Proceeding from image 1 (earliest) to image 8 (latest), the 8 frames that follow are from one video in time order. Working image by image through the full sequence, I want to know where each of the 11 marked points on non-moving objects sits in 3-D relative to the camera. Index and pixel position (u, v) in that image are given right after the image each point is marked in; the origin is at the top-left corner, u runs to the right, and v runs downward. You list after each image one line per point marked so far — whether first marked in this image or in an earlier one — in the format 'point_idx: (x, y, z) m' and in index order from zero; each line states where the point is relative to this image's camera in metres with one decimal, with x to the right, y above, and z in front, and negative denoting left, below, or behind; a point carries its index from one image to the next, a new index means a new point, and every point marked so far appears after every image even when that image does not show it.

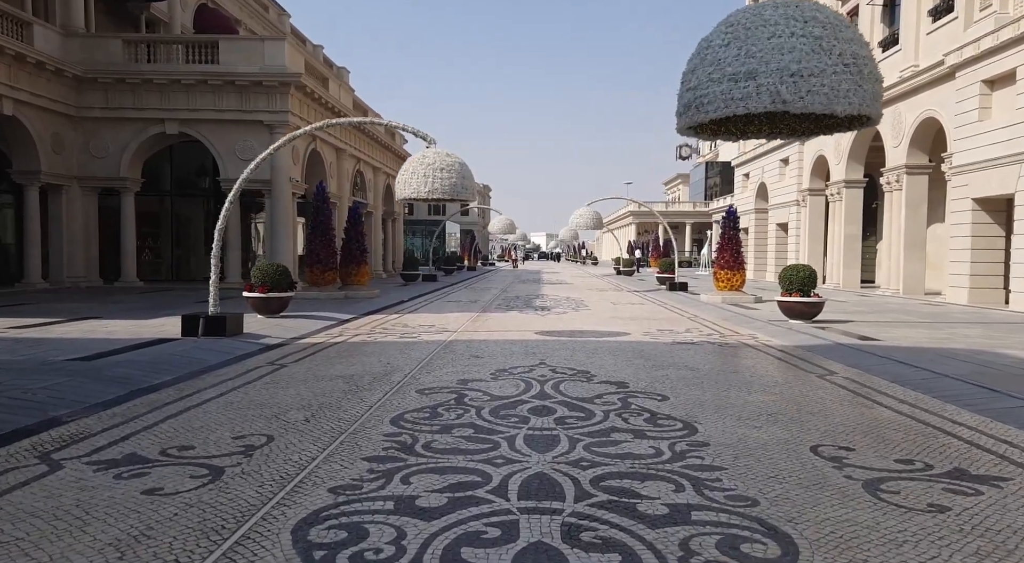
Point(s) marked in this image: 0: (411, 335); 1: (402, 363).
0: (-1.9, -1.0, +14.9) m
1: (-1.5, -1.2, +11.0) m
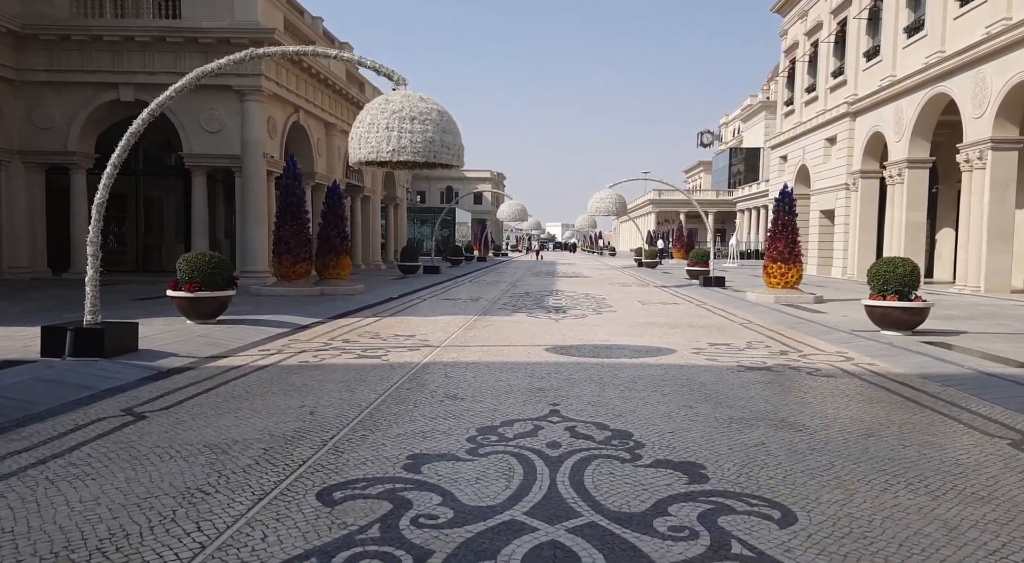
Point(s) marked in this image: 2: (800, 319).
0: (-1.9, -1.0, +10.9) m
1: (-1.6, -1.2, +7.0) m
2: (+6.0, -0.8, +16.3) m
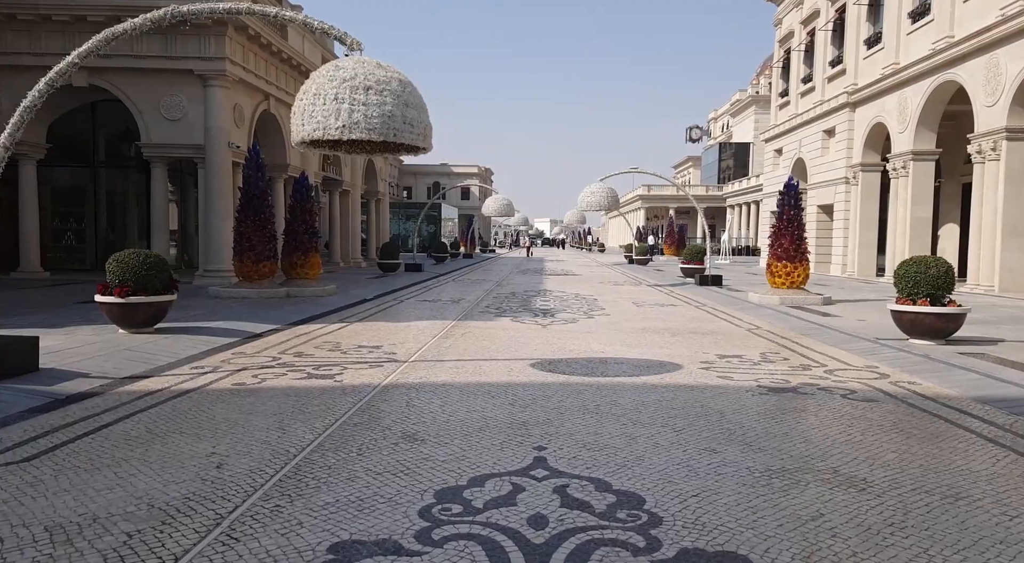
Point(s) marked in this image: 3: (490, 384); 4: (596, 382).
0: (-2.1, -1.0, +9.2) m
1: (-1.8, -1.2, +5.3) m
2: (+5.7, -0.9, +14.8) m
3: (-0.2, -1.1, +8.4) m
4: (+0.9, -1.1, +8.7) m
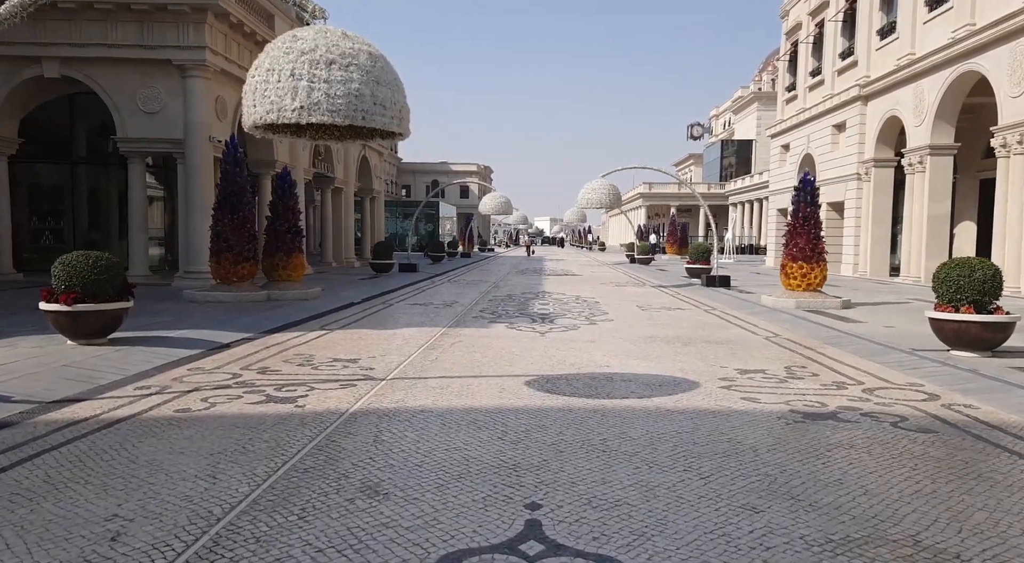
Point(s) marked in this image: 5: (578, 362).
0: (-2.2, -1.1, +8.0) m
1: (-1.9, -1.3, +4.1) m
2: (+5.6, -0.9, +13.5) m
3: (-0.3, -1.2, +7.1) m
4: (+0.9, -1.2, +7.4) m
5: (+0.9, -1.0, +10.0) m
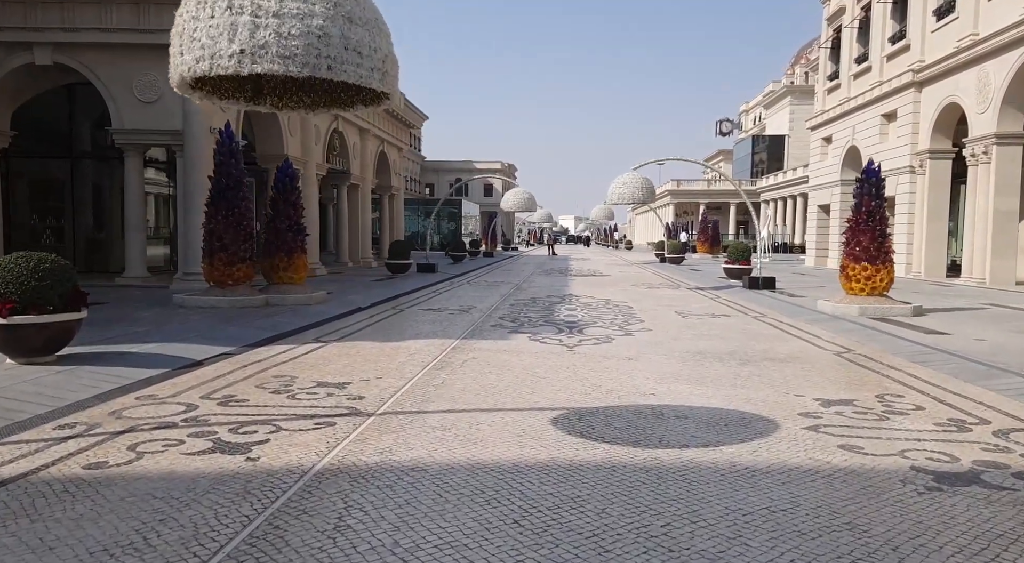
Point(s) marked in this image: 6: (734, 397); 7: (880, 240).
0: (-2.0, -1.2, +6.2) m
1: (-1.8, -1.4, +2.3) m
2: (+6.0, -1.0, +11.5) m
3: (-0.2, -1.2, +5.3) m
4: (+1.0, -1.3, +5.5) m
5: (+1.1, -1.1, +8.1) m
6: (+2.3, -1.2, +8.1) m
7: (+7.6, +0.9, +16.3) m
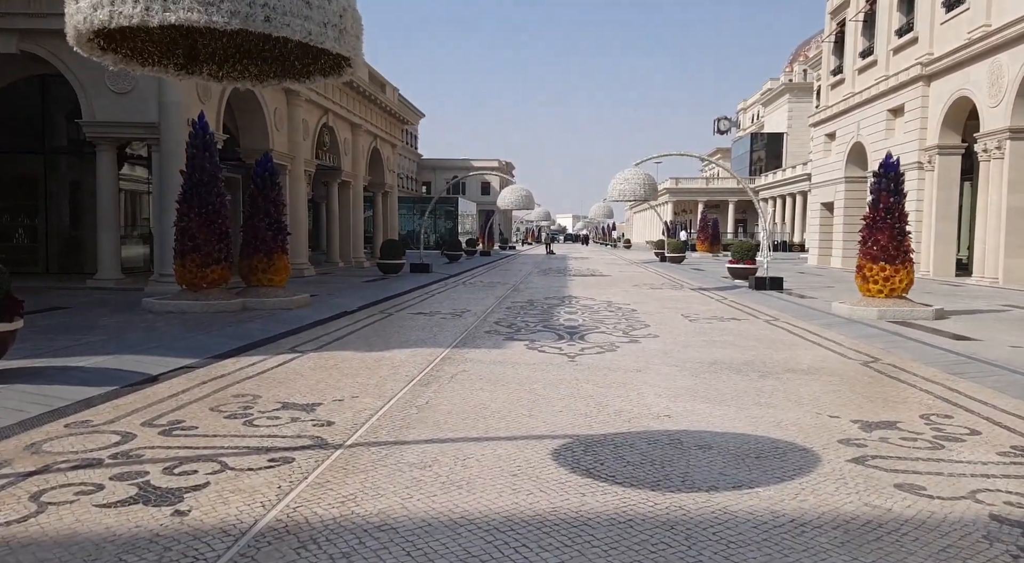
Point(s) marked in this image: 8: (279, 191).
0: (-2.1, -1.2, +5.2) m
1: (-1.8, -1.5, +1.3) m
2: (+5.9, -1.0, +10.5) m
3: (-0.2, -1.3, +4.2) m
4: (+1.0, -1.3, +4.5) m
5: (+1.1, -1.2, +7.1) m
6: (+2.2, -1.2, +7.1) m
7: (+7.6, +0.8, +15.3) m
8: (-4.6, +1.8, +15.3) m
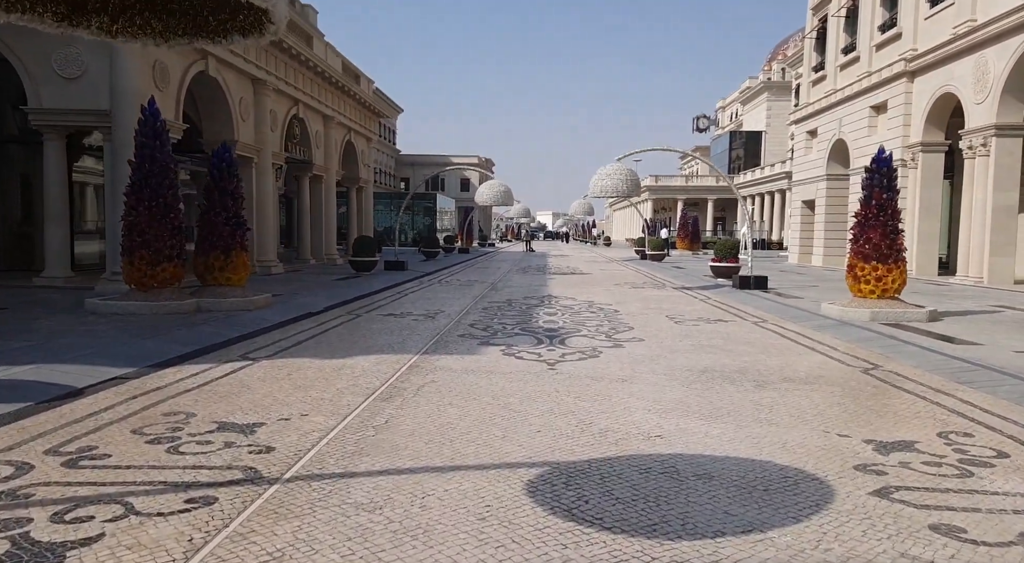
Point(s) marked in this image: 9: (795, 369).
0: (-2.3, -1.3, +4.3) m
1: (-1.9, -1.5, +0.4) m
2: (+5.6, -1.0, +9.8) m
3: (-0.4, -1.3, +3.4) m
4: (+0.8, -1.4, +3.7) m
5: (+0.8, -1.2, +6.2) m
6: (+2.0, -1.2, +6.3) m
7: (+7.1, +0.8, +14.7) m
8: (-5.0, +1.8, +14.3) m
9: (+3.5, -1.0, +9.6) m
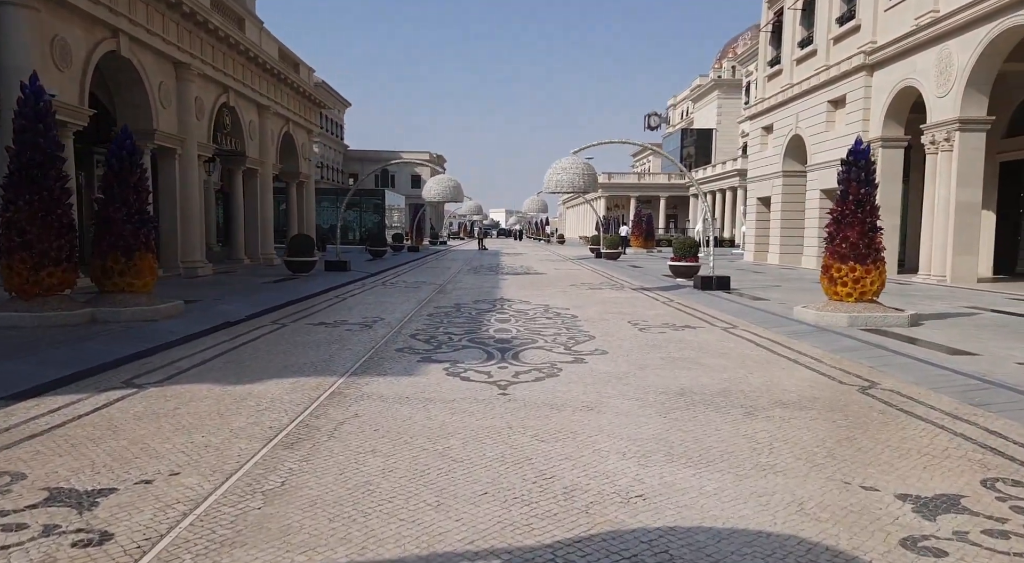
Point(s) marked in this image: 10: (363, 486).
0: (-2.5, -1.4, +2.6) m
1: (-1.9, -1.6, -1.2) m
2: (+5.0, -1.1, +8.6) m
3: (-0.6, -1.4, +1.9) m
4: (+0.6, -1.5, +2.2) m
5: (+0.4, -1.3, +4.8) m
6: (+1.6, -1.3, +4.9) m
7: (+6.2, +0.8, +13.6) m
8: (-5.9, +1.7, +12.5) m
9: (+2.9, -1.1, +8.3) m
10: (-0.9, -1.2, +4.8) m
